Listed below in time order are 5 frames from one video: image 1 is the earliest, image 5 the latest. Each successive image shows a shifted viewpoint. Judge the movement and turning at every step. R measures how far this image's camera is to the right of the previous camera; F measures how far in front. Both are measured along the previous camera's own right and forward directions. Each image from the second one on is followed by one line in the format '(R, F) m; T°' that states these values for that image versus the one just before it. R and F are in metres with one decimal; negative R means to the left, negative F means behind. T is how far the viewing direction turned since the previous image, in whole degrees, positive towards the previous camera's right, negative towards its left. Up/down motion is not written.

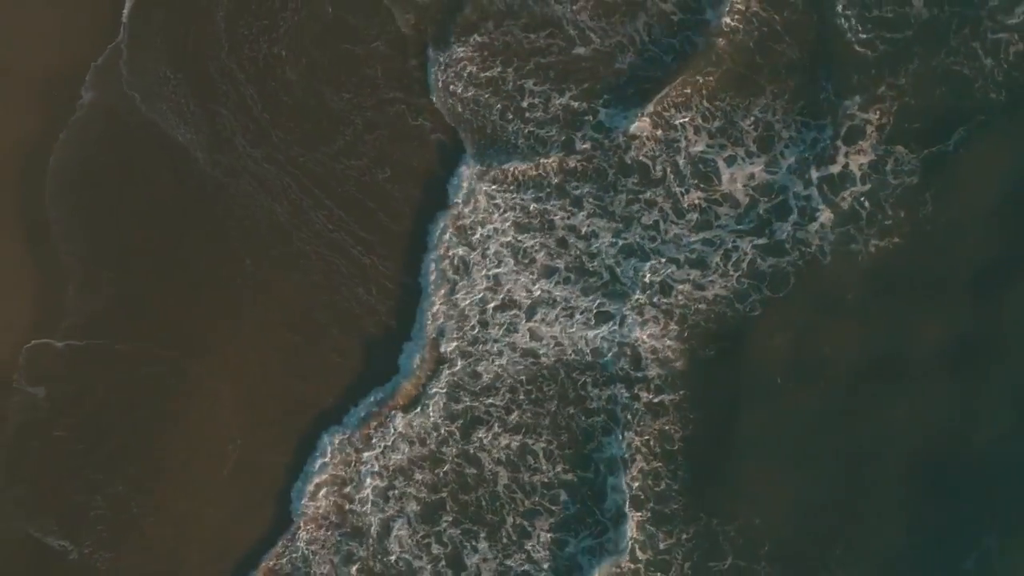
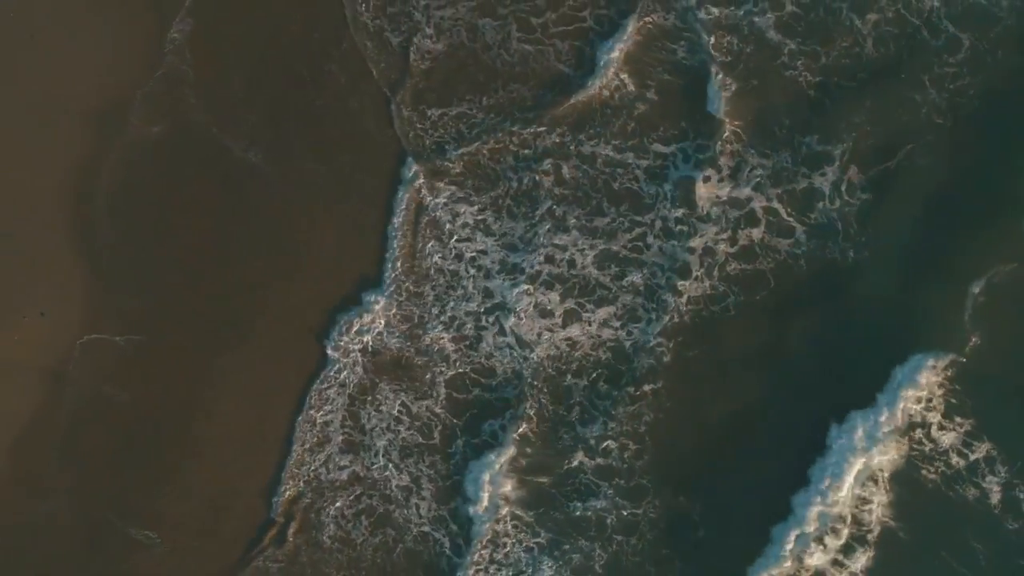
(+0.3, -1.3) m; -1°
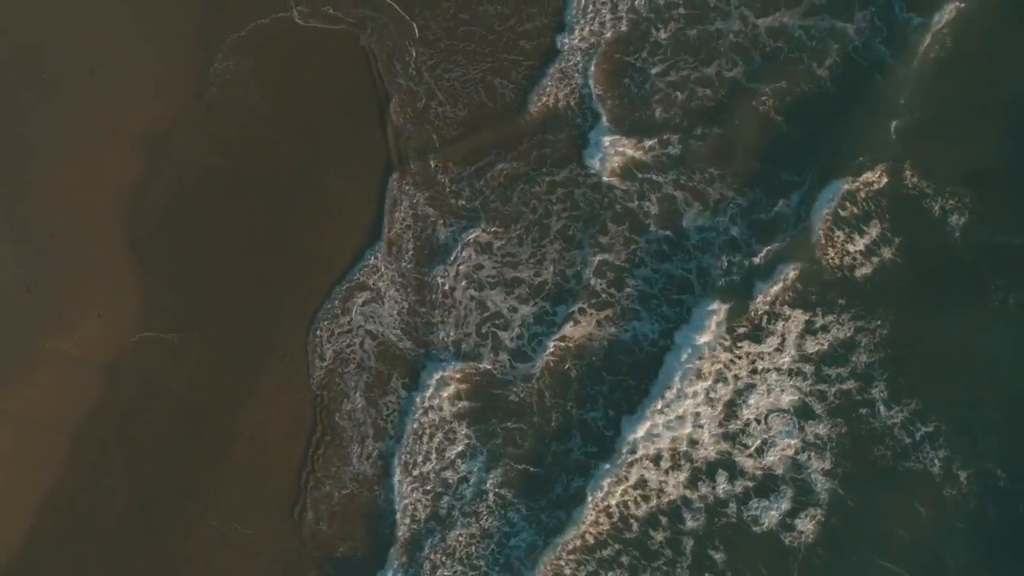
(0.0, -1.6) m; 0°
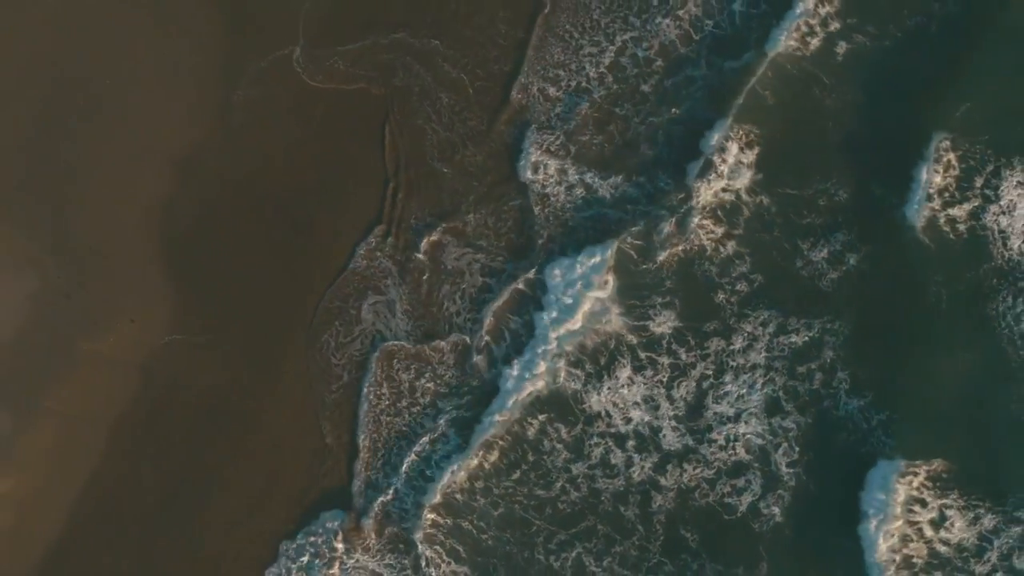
(+0.6, -1.3) m; -2°
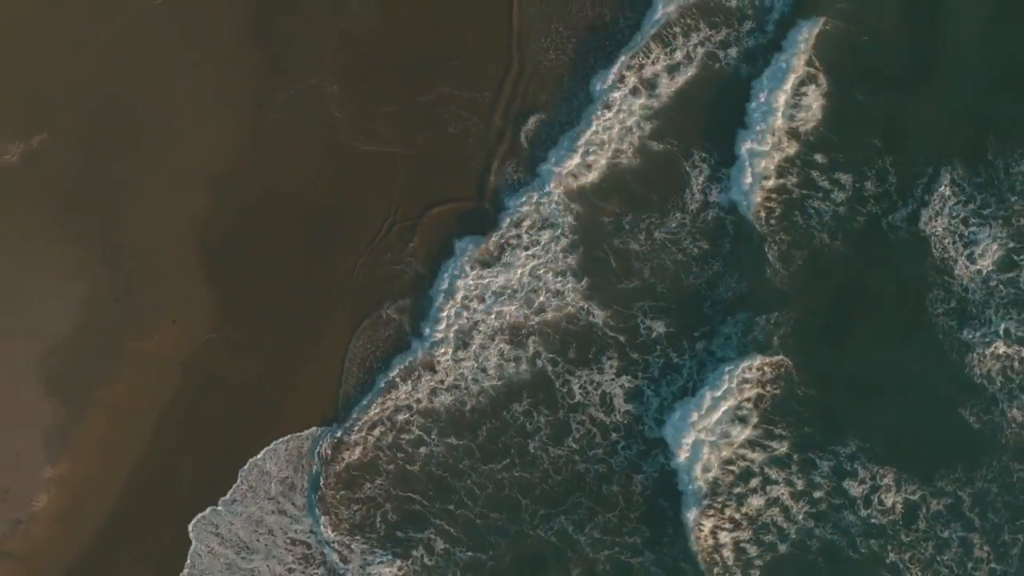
(+0.7, -1.5) m; -2°
